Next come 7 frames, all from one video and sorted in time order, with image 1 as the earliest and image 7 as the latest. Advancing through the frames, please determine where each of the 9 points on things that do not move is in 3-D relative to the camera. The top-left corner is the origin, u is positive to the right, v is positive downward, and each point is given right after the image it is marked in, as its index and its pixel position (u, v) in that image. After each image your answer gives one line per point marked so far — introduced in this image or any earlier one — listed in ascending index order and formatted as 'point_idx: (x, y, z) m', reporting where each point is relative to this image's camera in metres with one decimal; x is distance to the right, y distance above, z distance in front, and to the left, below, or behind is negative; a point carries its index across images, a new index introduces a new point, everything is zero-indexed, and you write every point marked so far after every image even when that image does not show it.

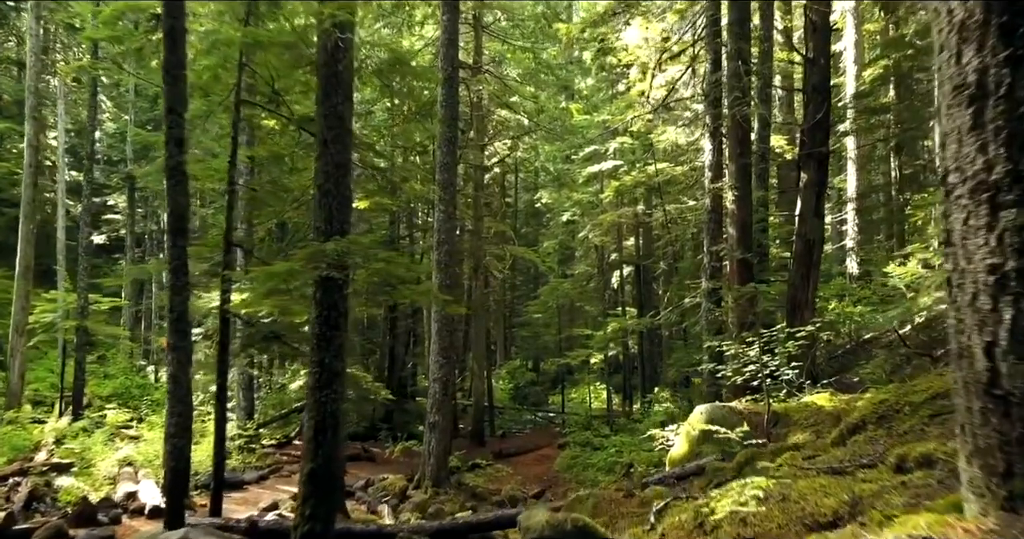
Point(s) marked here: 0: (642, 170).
0: (+3.3, +2.5, +18.8) m
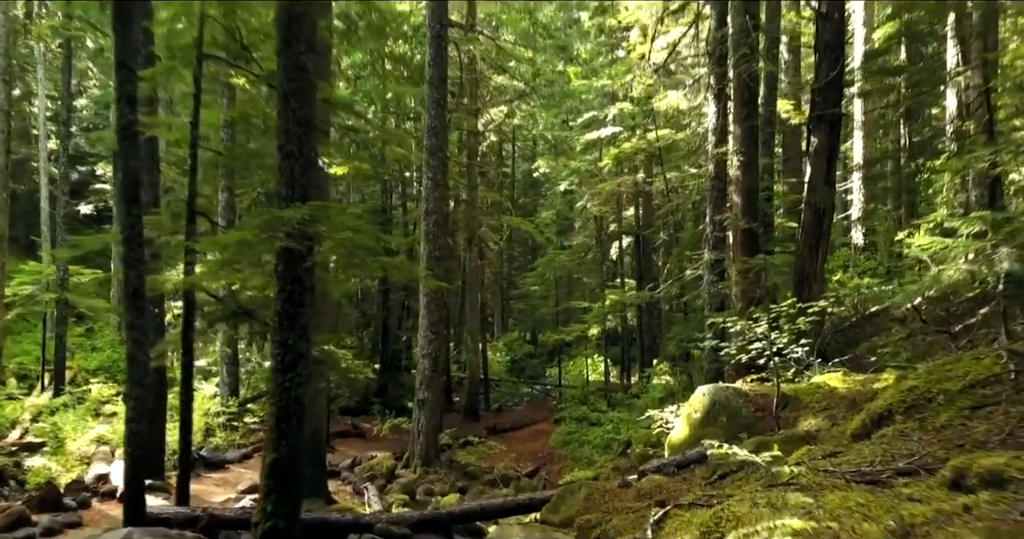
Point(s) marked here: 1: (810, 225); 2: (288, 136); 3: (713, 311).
0: (+3.2, +3.2, +18.0) m
1: (+4.5, +0.7, +11.0) m
2: (-1.9, +1.1, +6.1) m
3: (+3.3, -0.7, +11.9) m
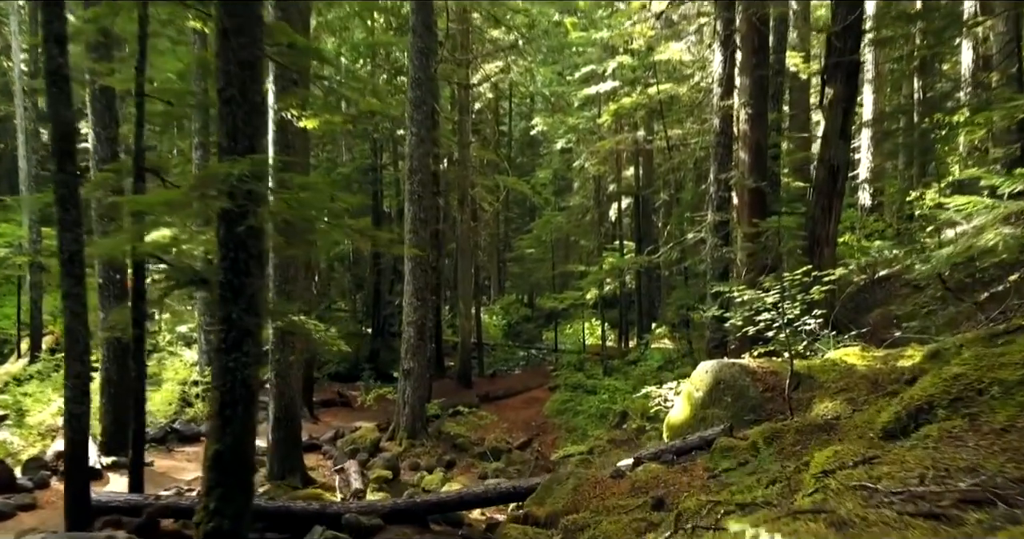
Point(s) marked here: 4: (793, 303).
0: (+3.0, +4.1, +17.0) m
1: (+4.3, +1.2, +10.2) m
2: (-2.0, +1.4, +5.2) m
3: (+3.1, -0.1, +11.1) m
4: (+2.8, -0.3, +7.3) m
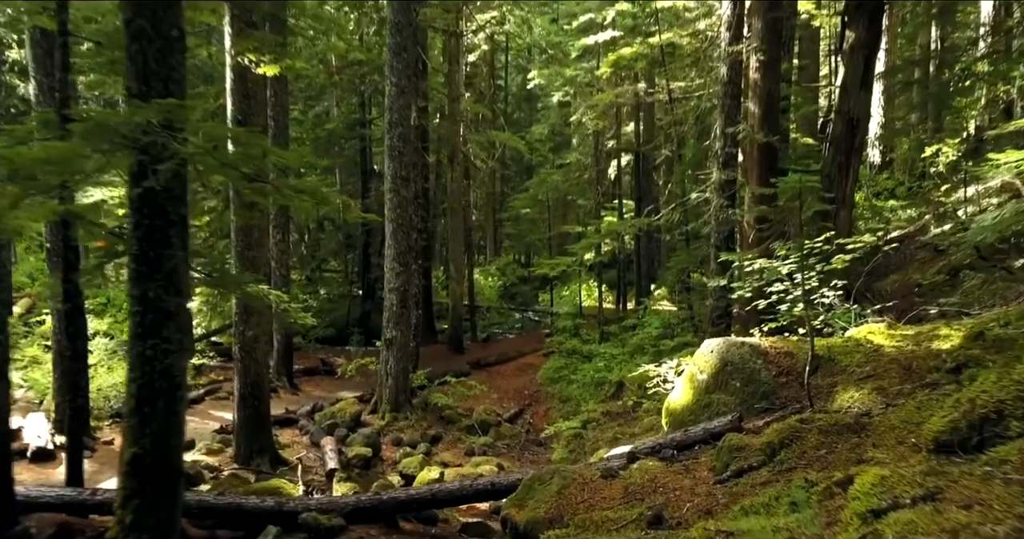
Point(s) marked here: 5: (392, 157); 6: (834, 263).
0: (+2.8, +5.0, +15.9) m
1: (+4.1, +1.6, +9.2) m
2: (-2.2, +1.5, +4.3) m
3: (+2.9, +0.4, +10.3) m
4: (+2.6, 0.0, +6.5) m
5: (-1.9, +1.8, +11.5) m
6: (+2.7, +0.1, +6.1) m
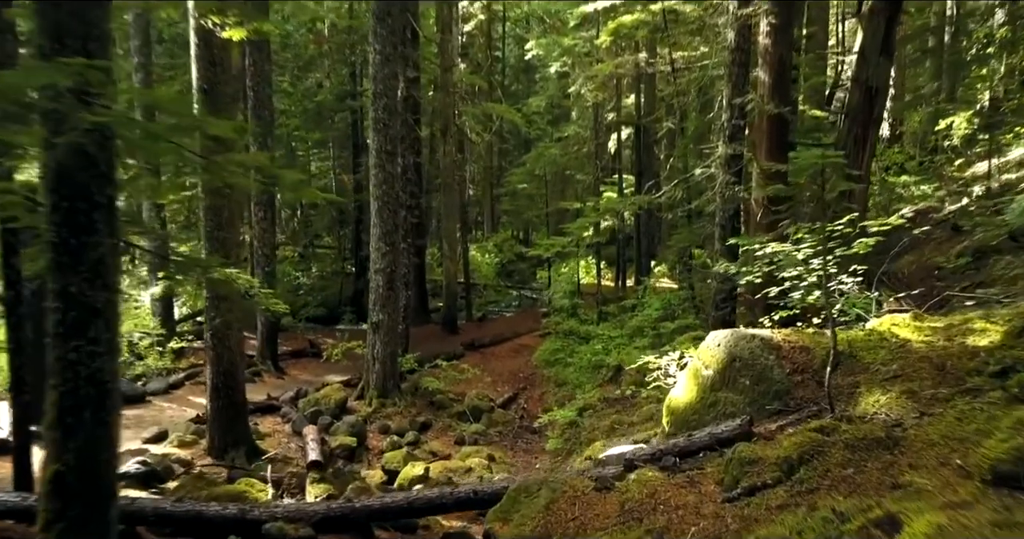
0: (+2.7, +5.4, +15.2) m
1: (+4.0, +1.9, +8.6) m
2: (-2.3, +1.6, +3.6) m
3: (+2.8, +0.7, +9.7) m
4: (+2.5, +0.1, +5.9) m
5: (-2.0, +2.1, +10.9) m
6: (+2.6, +0.2, +5.5) m
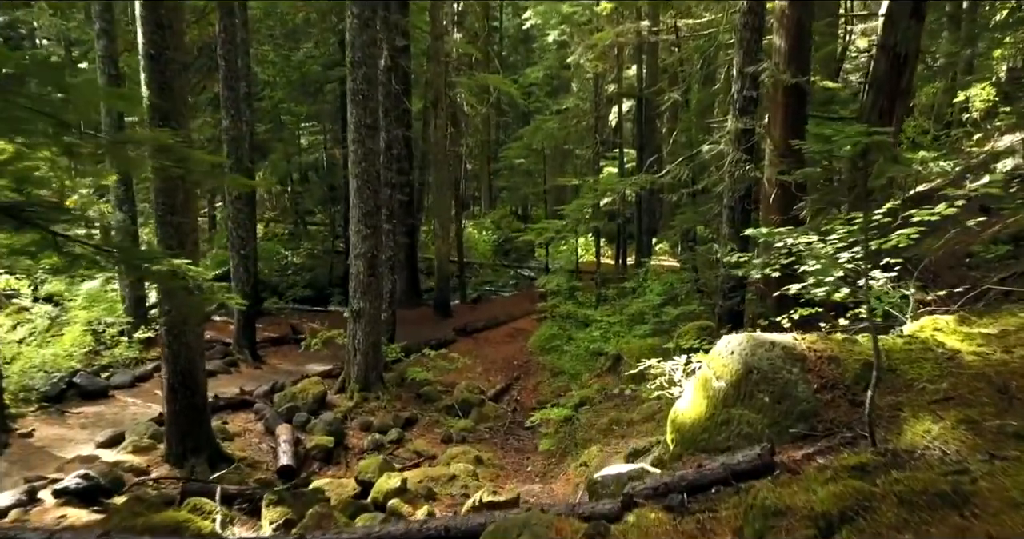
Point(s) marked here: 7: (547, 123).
0: (+2.6, +5.8, +14.2) m
1: (+3.9, +2.0, +7.7) m
2: (-2.4, +1.5, +2.8) m
3: (+2.7, +0.8, +8.8) m
4: (+2.4, +0.1, +5.0) m
5: (-2.1, +2.3, +10.0) m
6: (+2.4, +0.2, +4.7) m
7: (+1.0, +4.2, +21.0) m
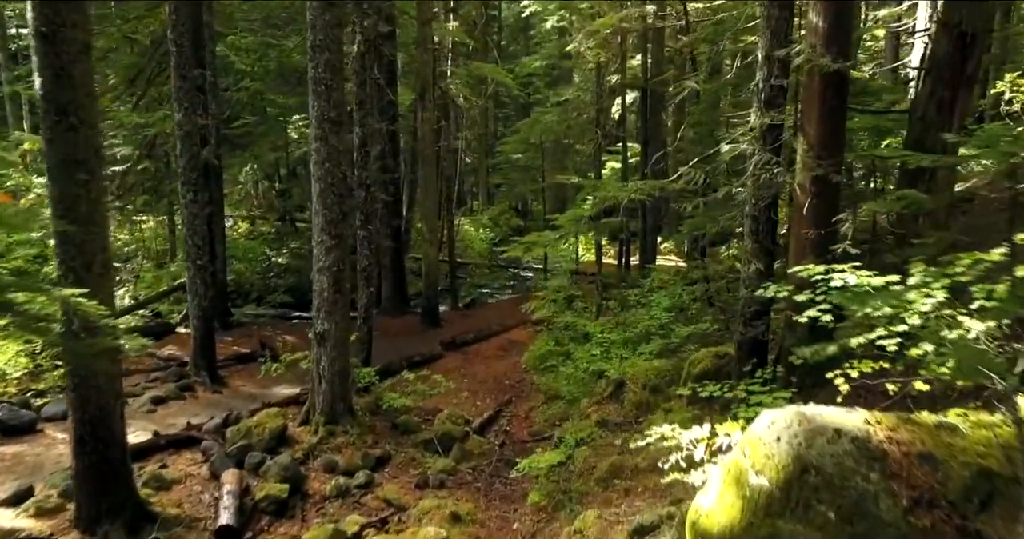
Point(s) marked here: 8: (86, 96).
0: (+2.5, +5.6, +12.7) m
1: (+3.7, +1.8, +6.3) m
2: (-2.6, +1.3, +1.4) m
3: (+2.5, +0.6, +7.5) m
4: (+2.2, -0.2, +3.7) m
5: (-2.3, +2.1, +8.7) m
6: (+2.2, -0.1, +3.3) m
7: (+0.9, +4.1, +19.6) m
8: (-3.4, +1.4, +5.9) m
